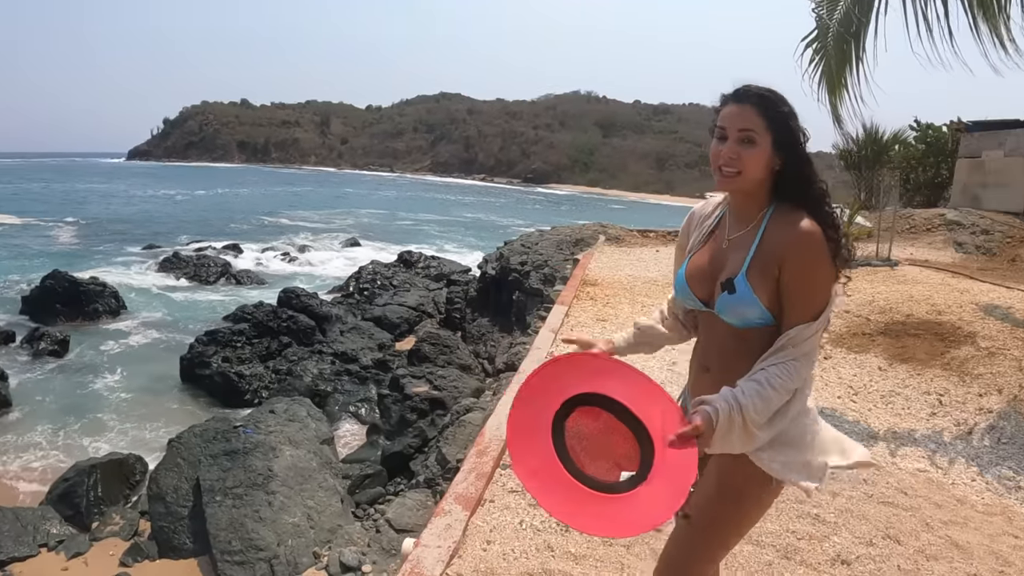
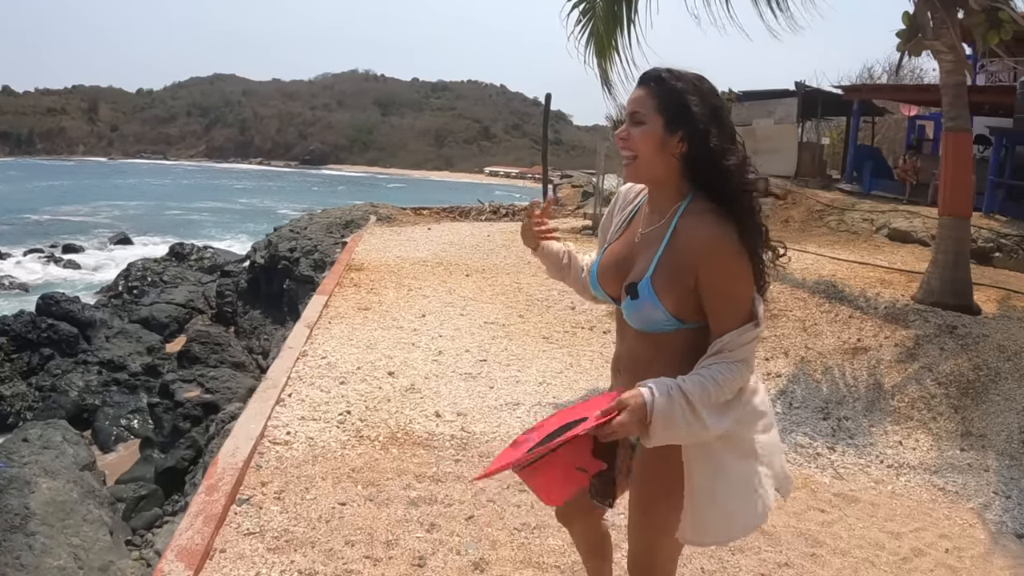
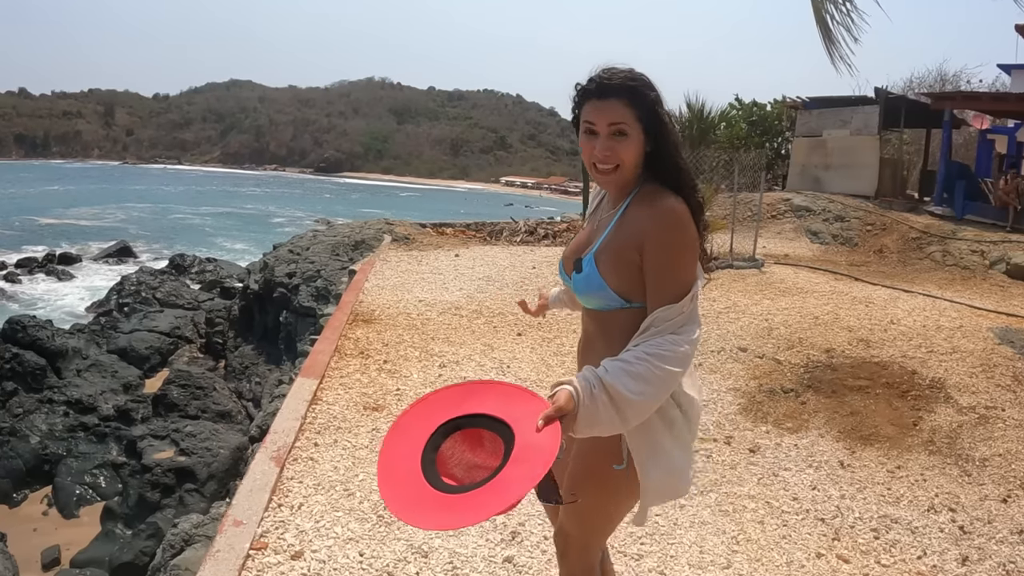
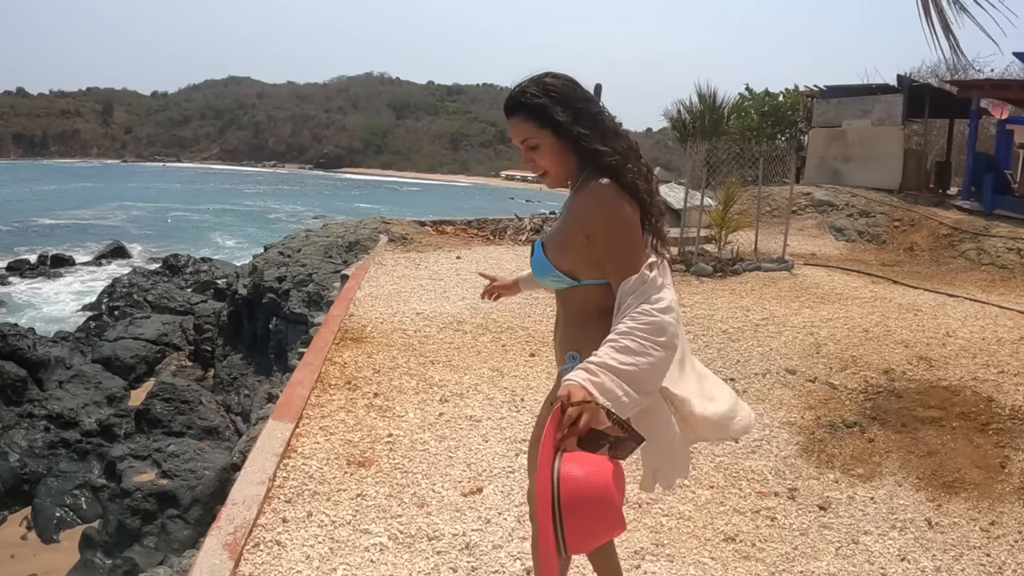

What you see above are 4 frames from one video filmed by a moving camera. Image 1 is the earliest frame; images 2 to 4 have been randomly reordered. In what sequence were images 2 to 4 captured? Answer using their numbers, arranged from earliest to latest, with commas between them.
2, 3, 4
